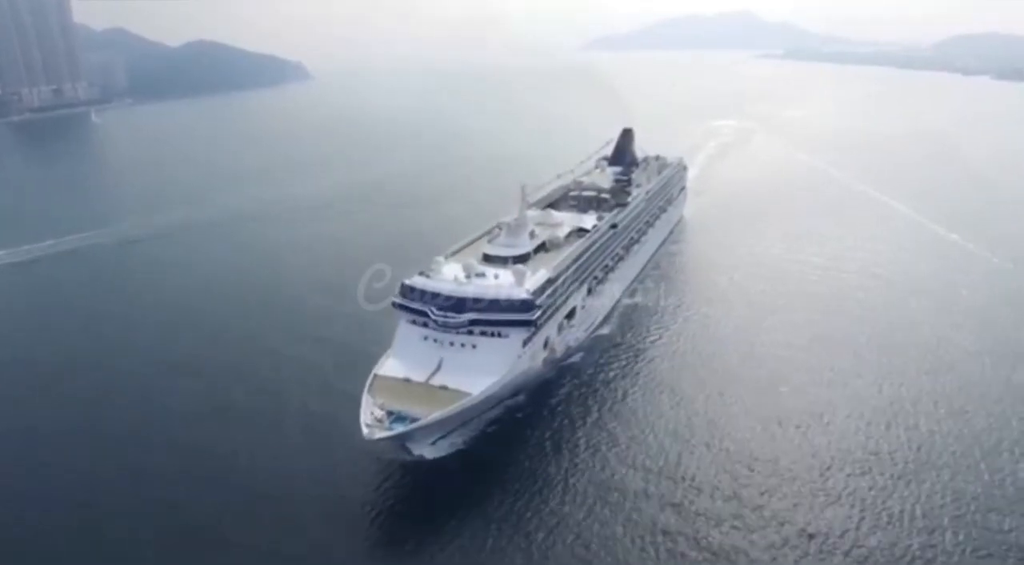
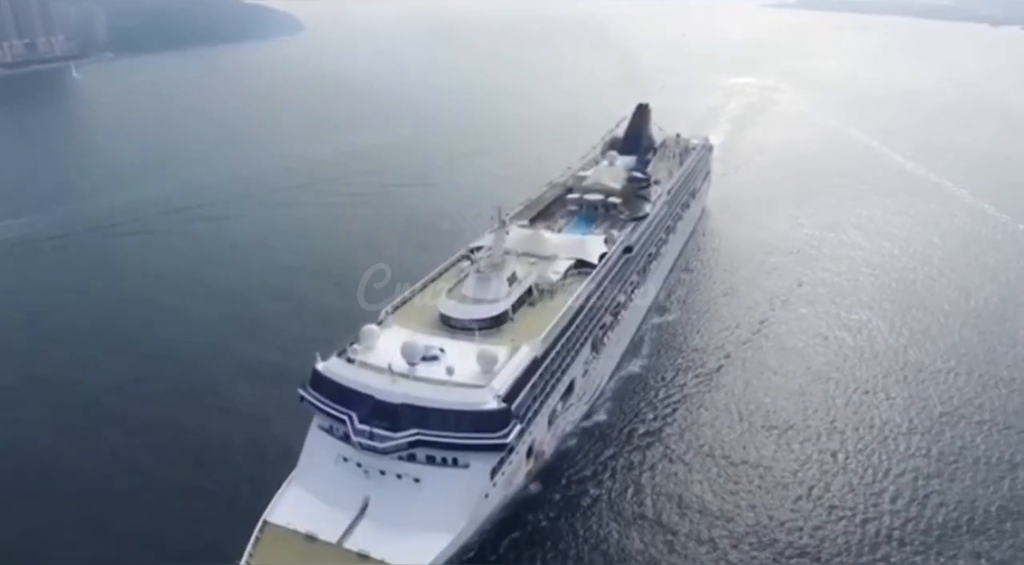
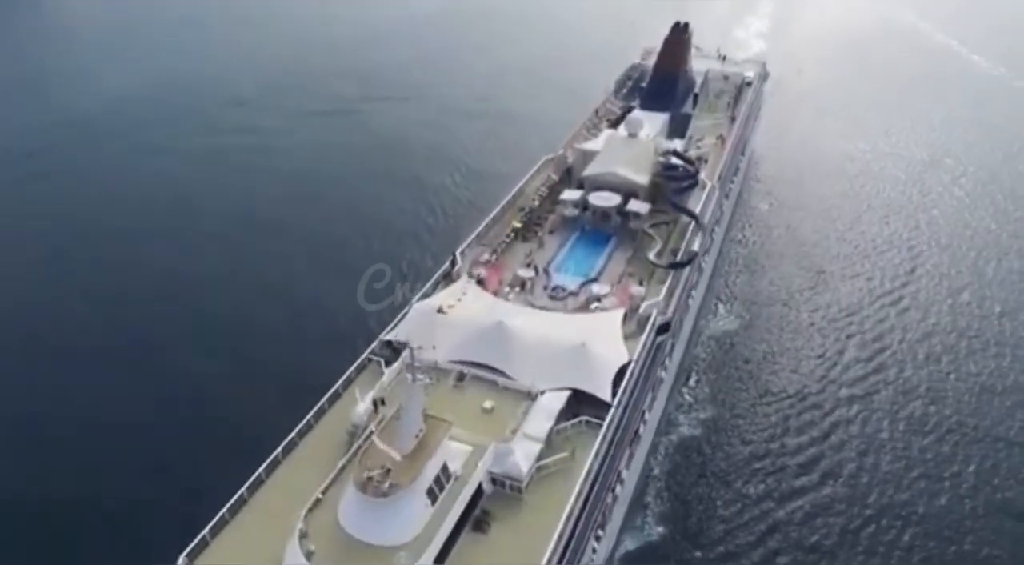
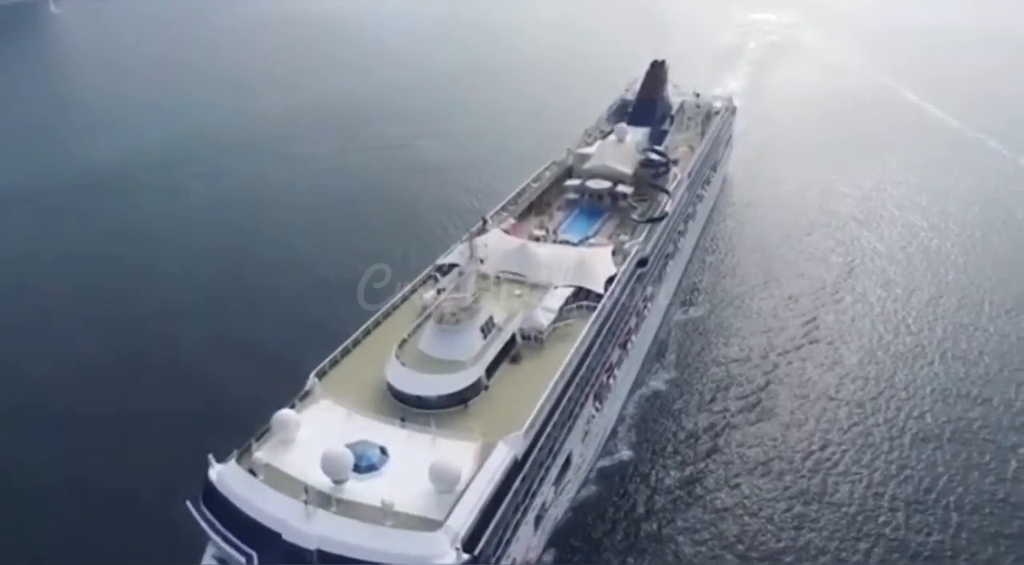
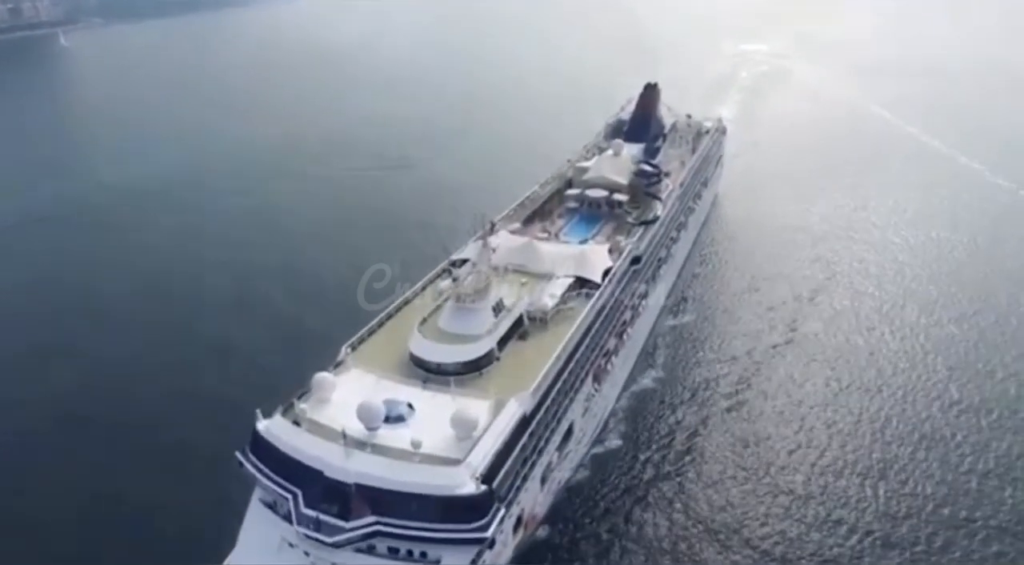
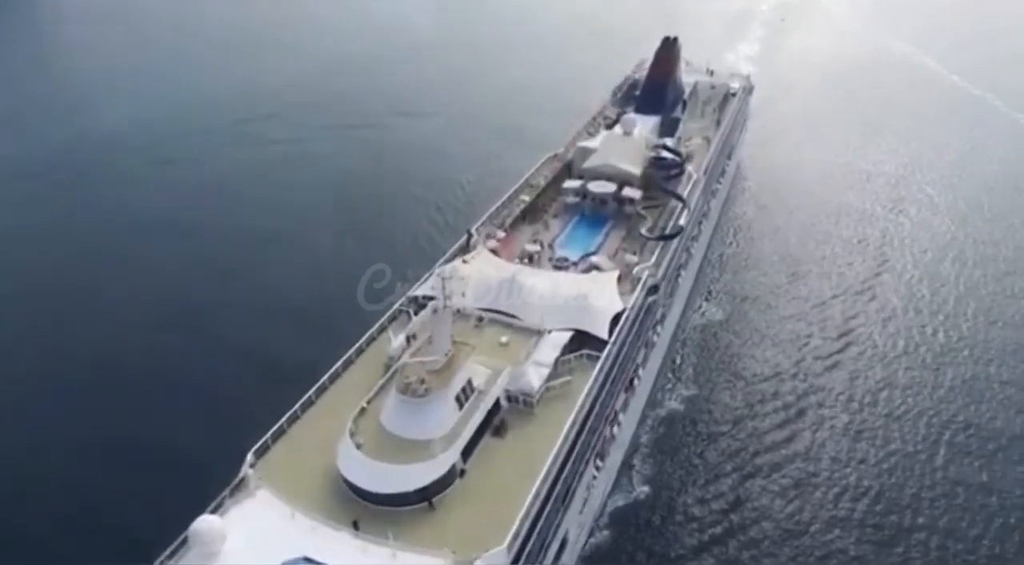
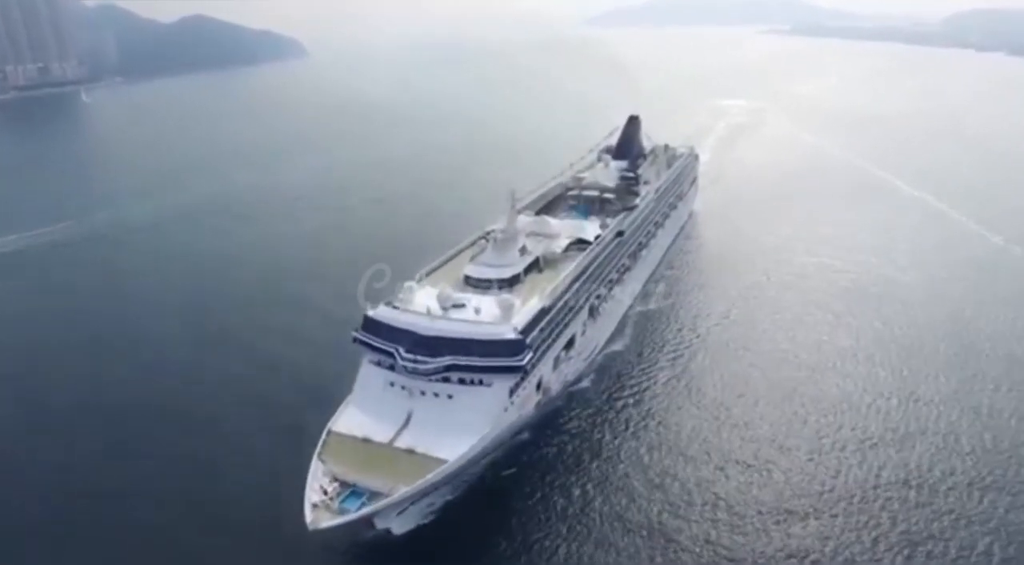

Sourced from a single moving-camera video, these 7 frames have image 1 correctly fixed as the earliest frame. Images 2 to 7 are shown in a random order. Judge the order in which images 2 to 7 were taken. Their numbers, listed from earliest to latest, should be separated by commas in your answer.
7, 2, 5, 4, 6, 3
